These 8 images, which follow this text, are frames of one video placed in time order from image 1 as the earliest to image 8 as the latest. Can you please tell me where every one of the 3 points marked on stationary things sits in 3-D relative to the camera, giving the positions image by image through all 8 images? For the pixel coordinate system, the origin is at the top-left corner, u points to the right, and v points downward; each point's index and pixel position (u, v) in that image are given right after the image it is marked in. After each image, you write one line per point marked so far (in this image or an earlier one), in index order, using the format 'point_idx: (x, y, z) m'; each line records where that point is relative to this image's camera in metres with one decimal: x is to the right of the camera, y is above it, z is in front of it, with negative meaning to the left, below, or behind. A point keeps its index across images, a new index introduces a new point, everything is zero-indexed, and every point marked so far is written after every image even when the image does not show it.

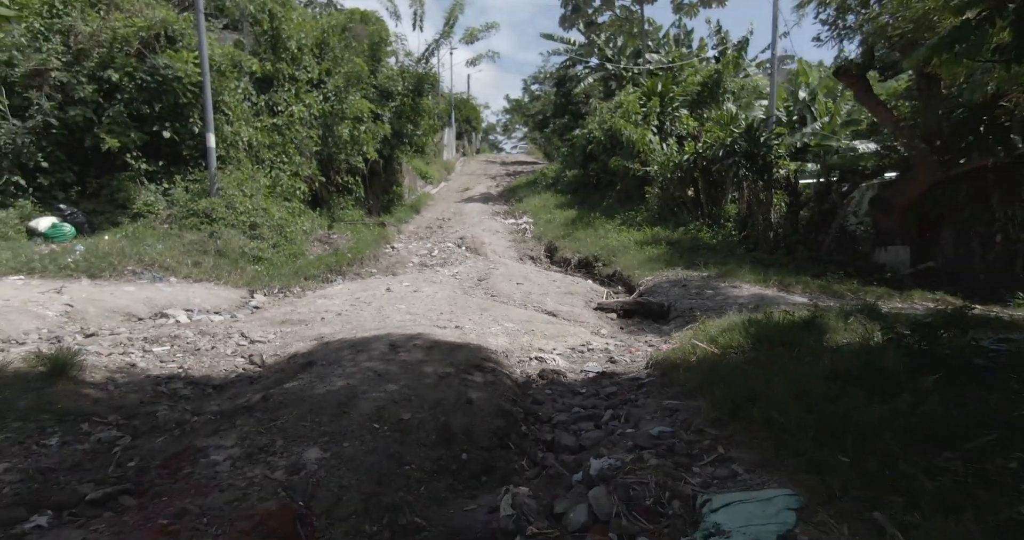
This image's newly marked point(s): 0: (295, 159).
0: (-3.9, +2.0, +12.2) m
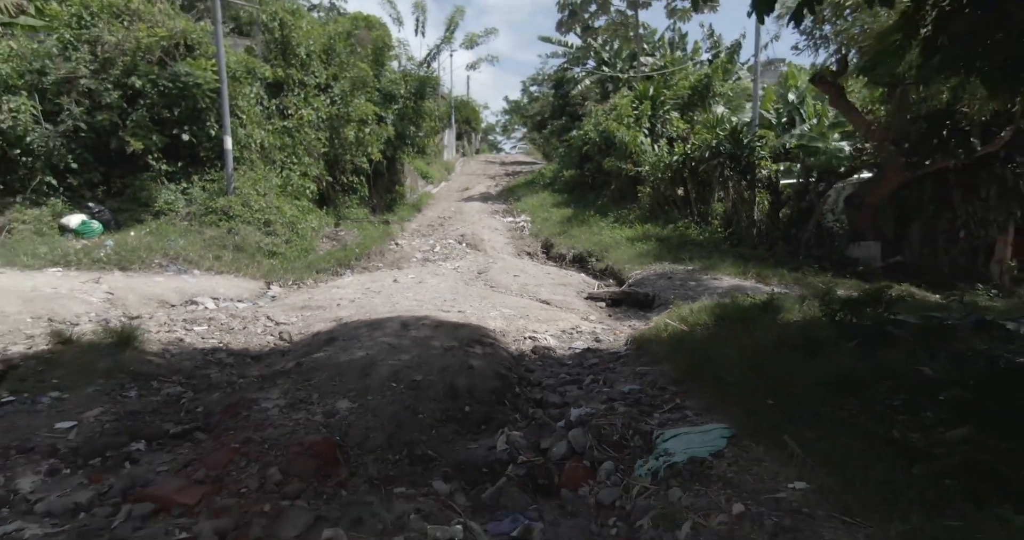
0: (-3.9, +2.1, +12.9) m
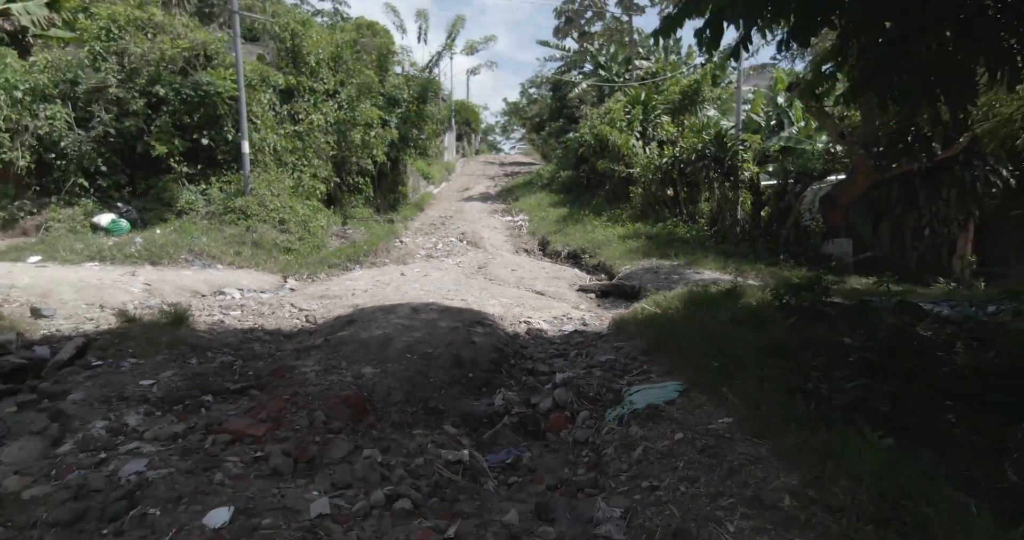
0: (-4.0, +2.2, +13.7) m
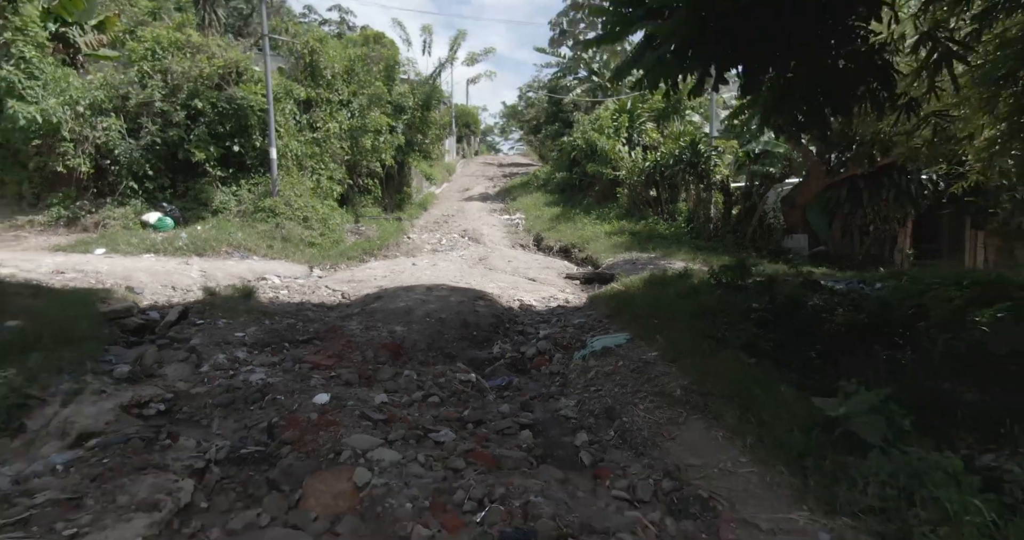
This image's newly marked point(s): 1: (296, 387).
0: (-4.0, +2.3, +15.2) m
1: (-1.4, -0.7, +4.3) m
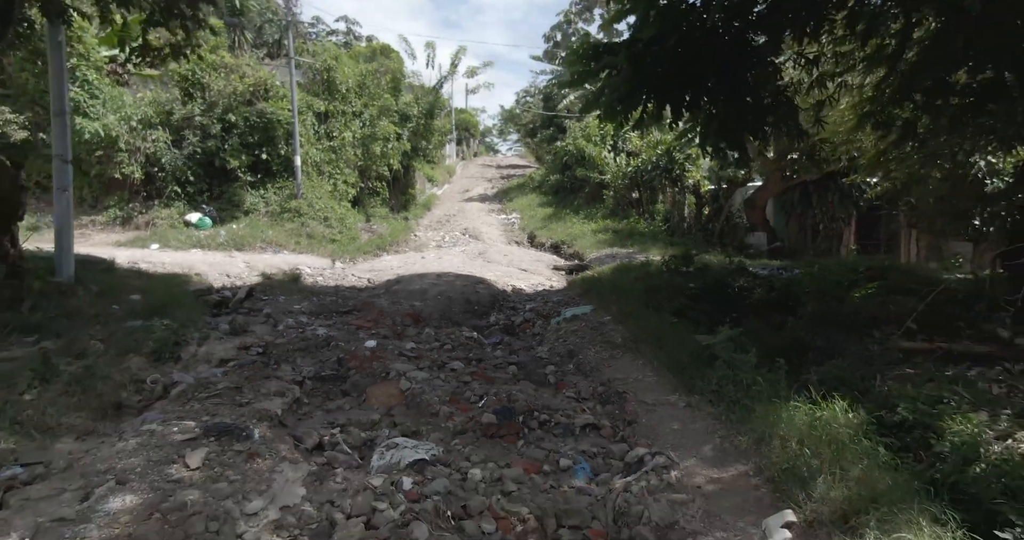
0: (-4.2, +2.5, +17.0) m
1: (-1.5, -0.6, +6.1) m
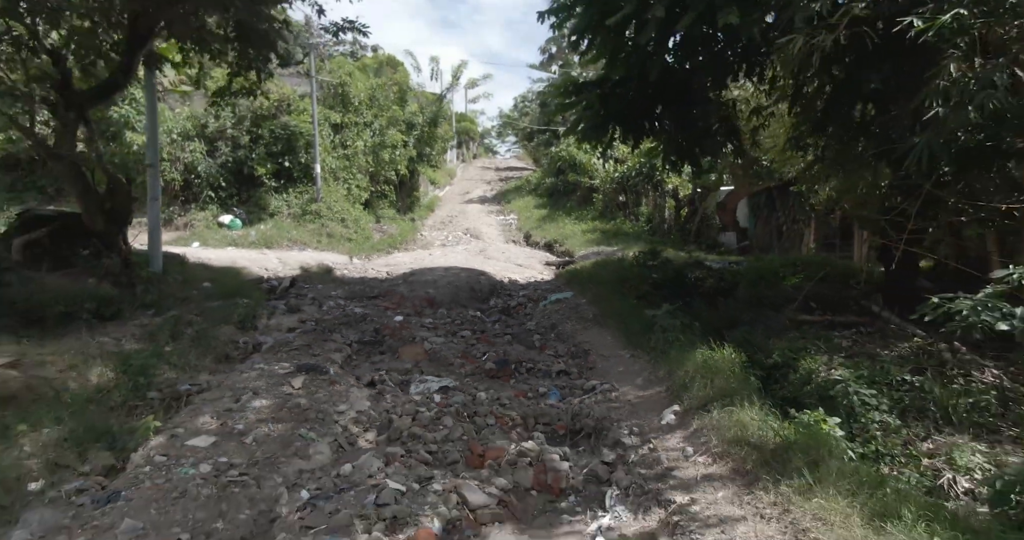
0: (-4.2, +2.6, +18.7) m
1: (-1.5, -0.5, +7.8) m
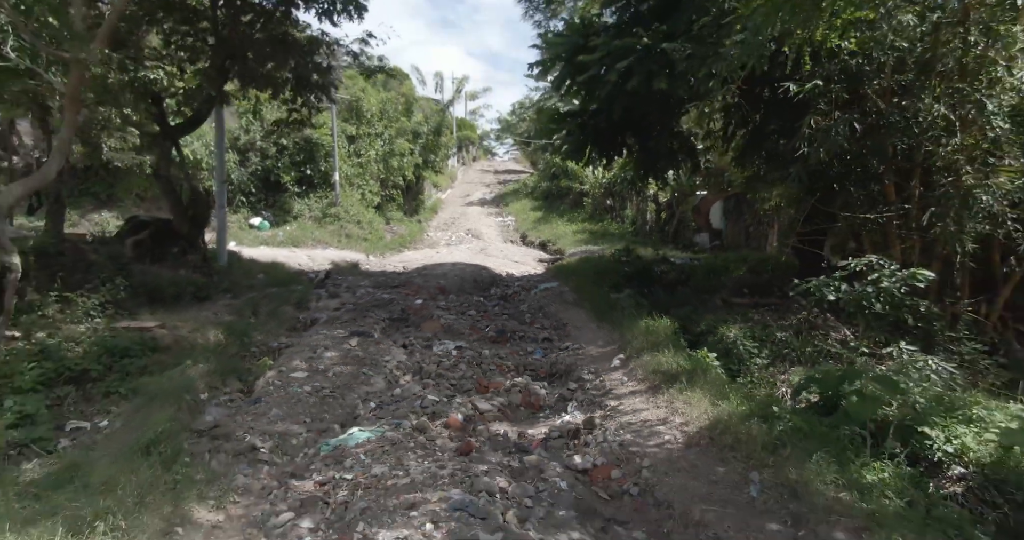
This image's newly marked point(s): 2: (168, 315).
0: (-4.3, +2.7, +20.7) m
1: (-1.6, -0.4, +9.7) m
2: (-3.5, -0.5, +7.0) m
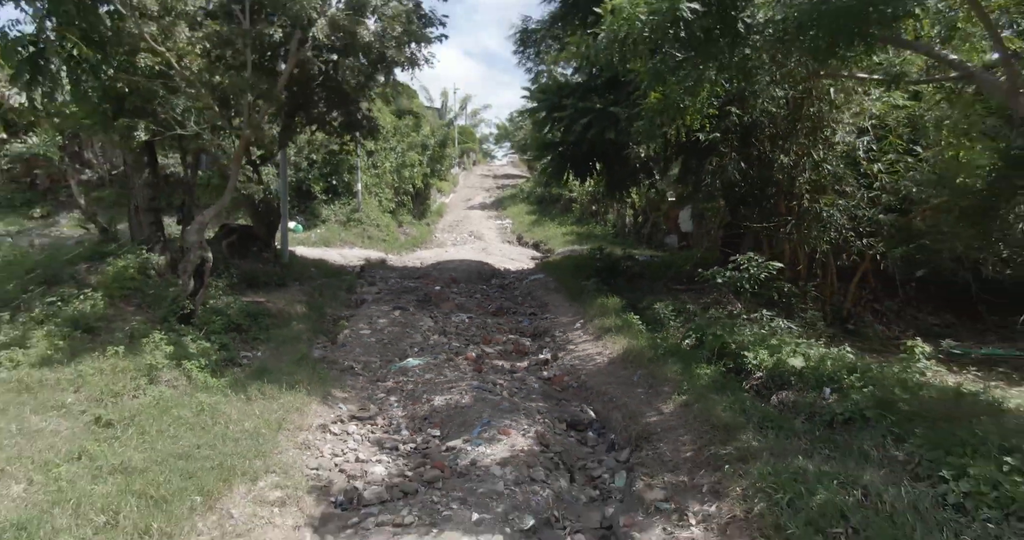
0: (-4.4, +2.8, +23.7) m
1: (-1.6, -0.3, +12.7) m
2: (-3.6, -0.4, +10.0) m
